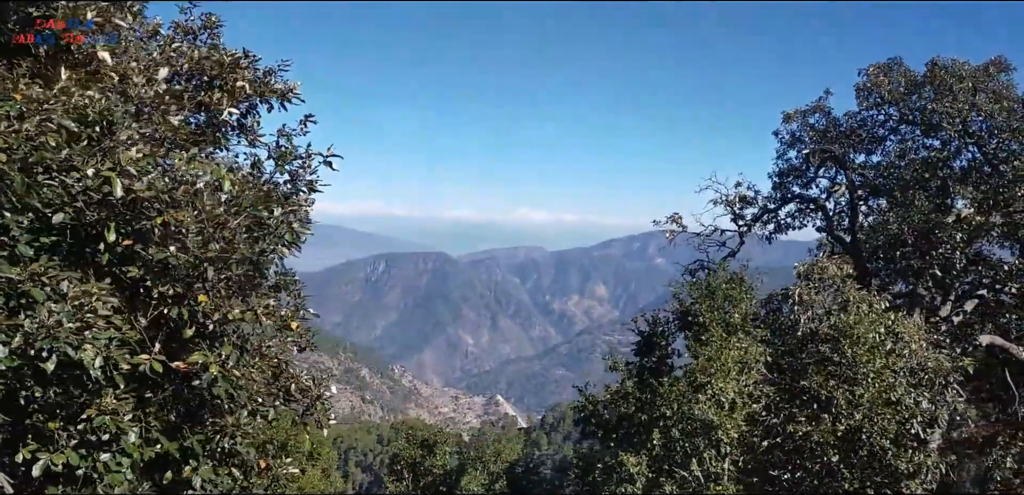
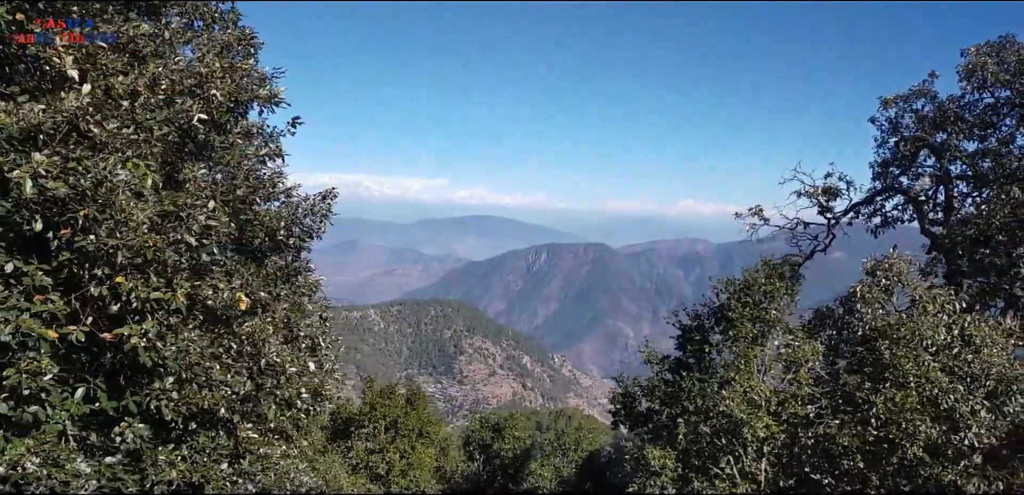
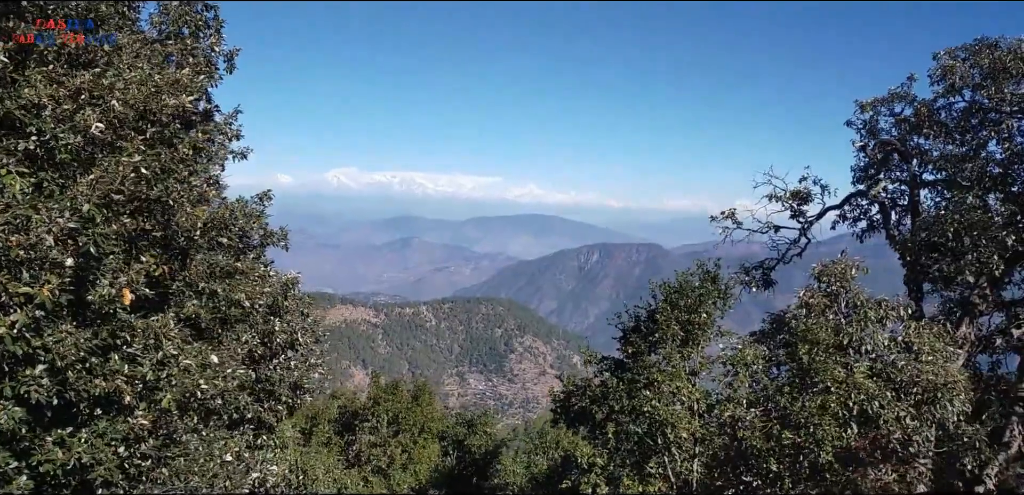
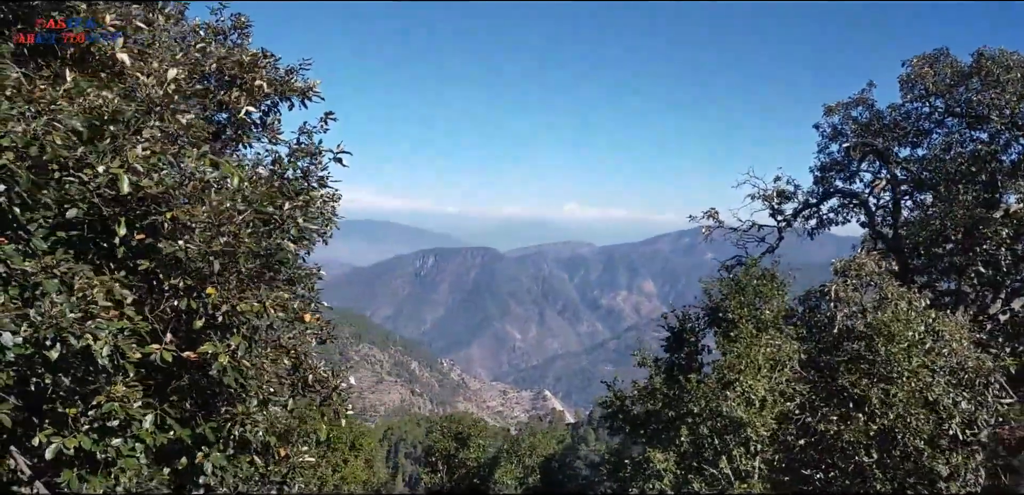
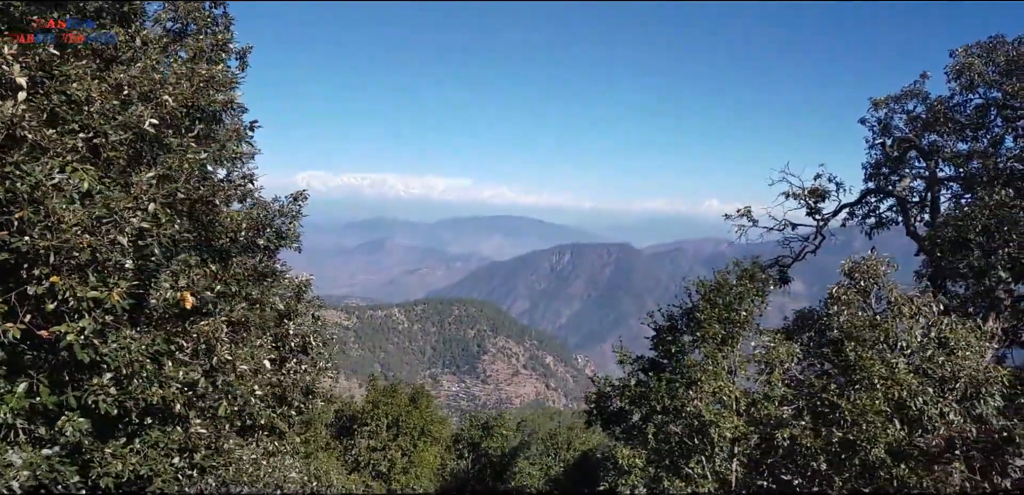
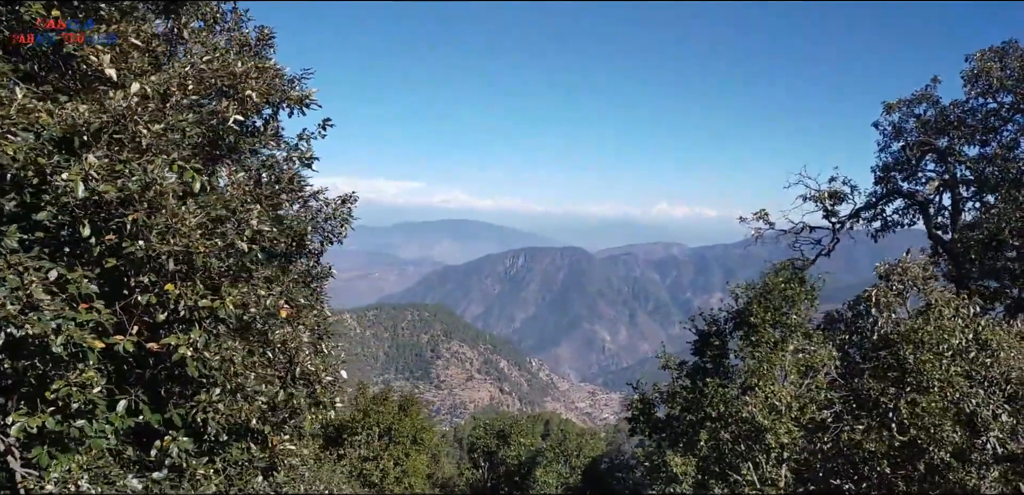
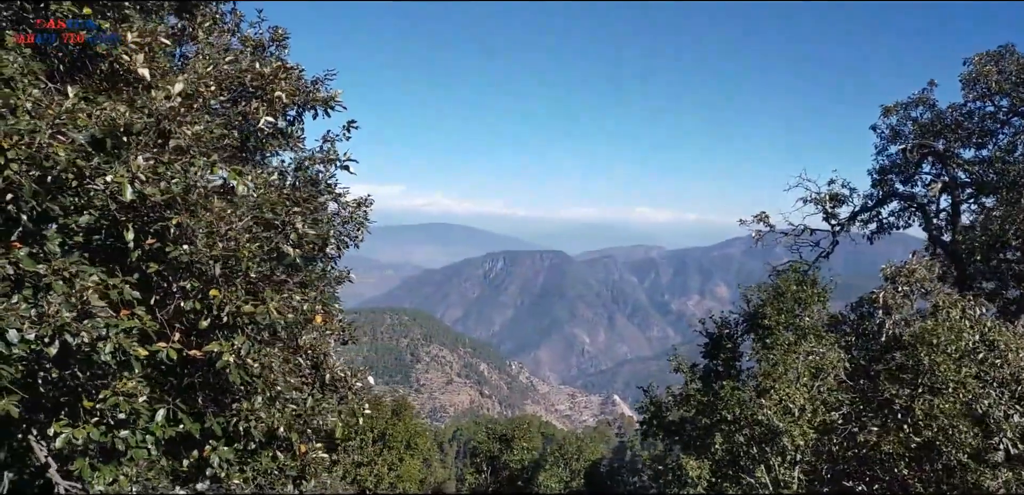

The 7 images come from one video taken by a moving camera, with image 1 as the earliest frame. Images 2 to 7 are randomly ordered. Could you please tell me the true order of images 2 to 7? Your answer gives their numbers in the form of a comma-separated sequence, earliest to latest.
4, 7, 6, 2, 5, 3
